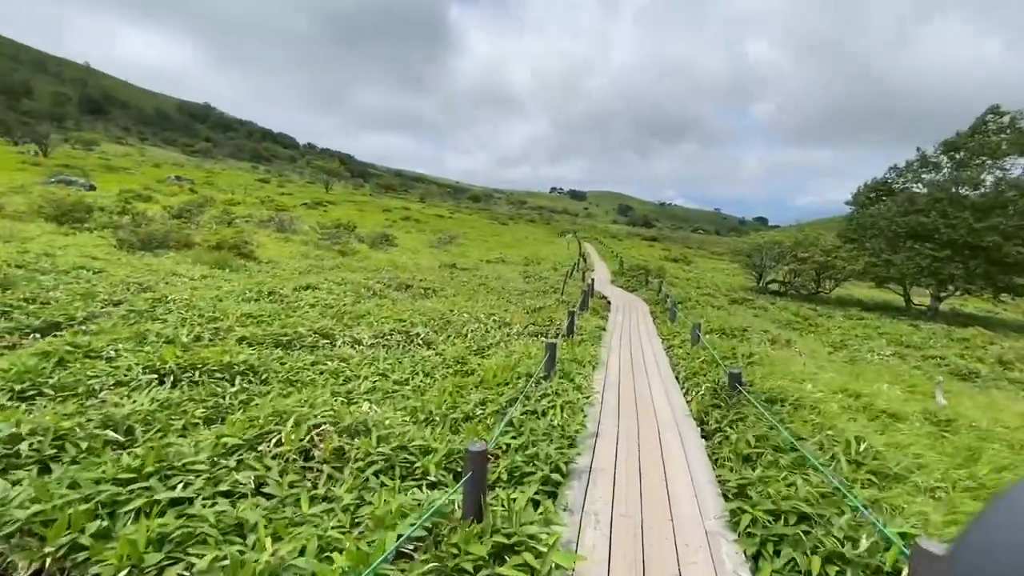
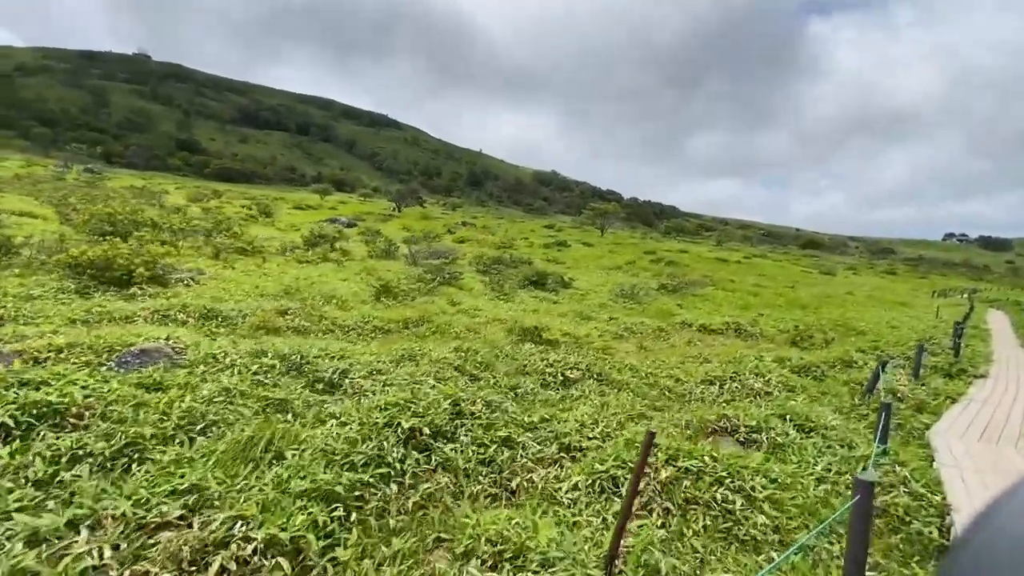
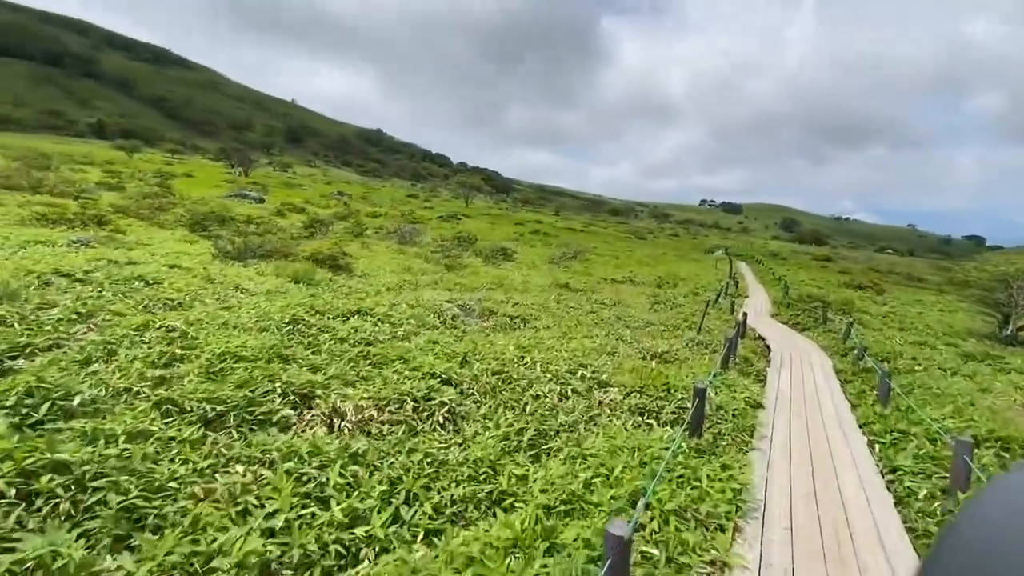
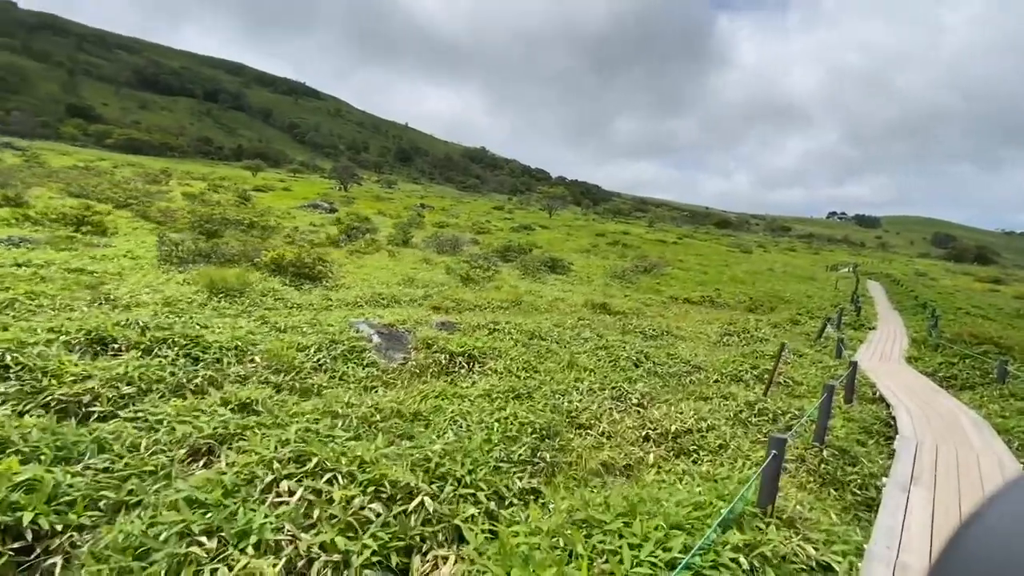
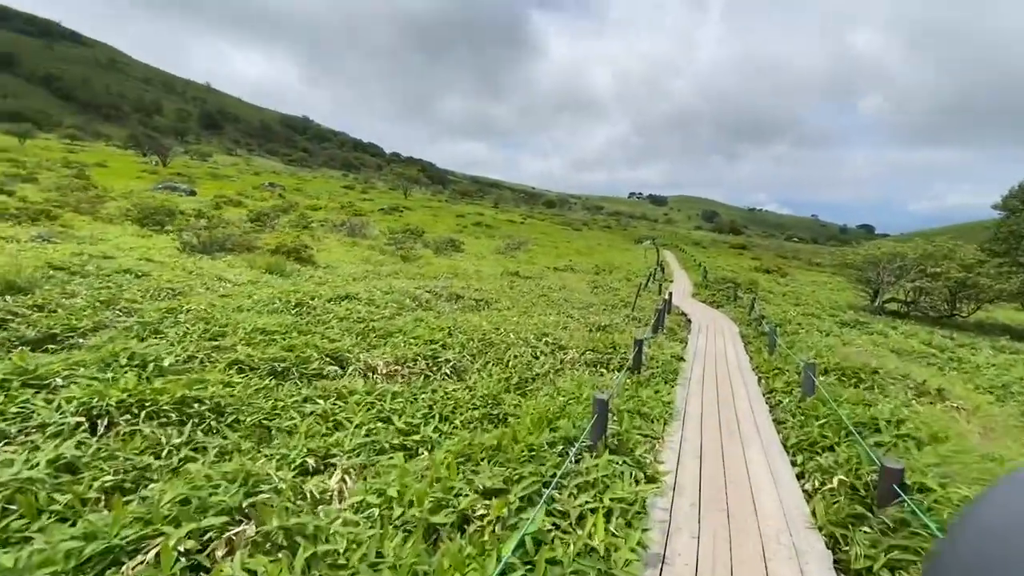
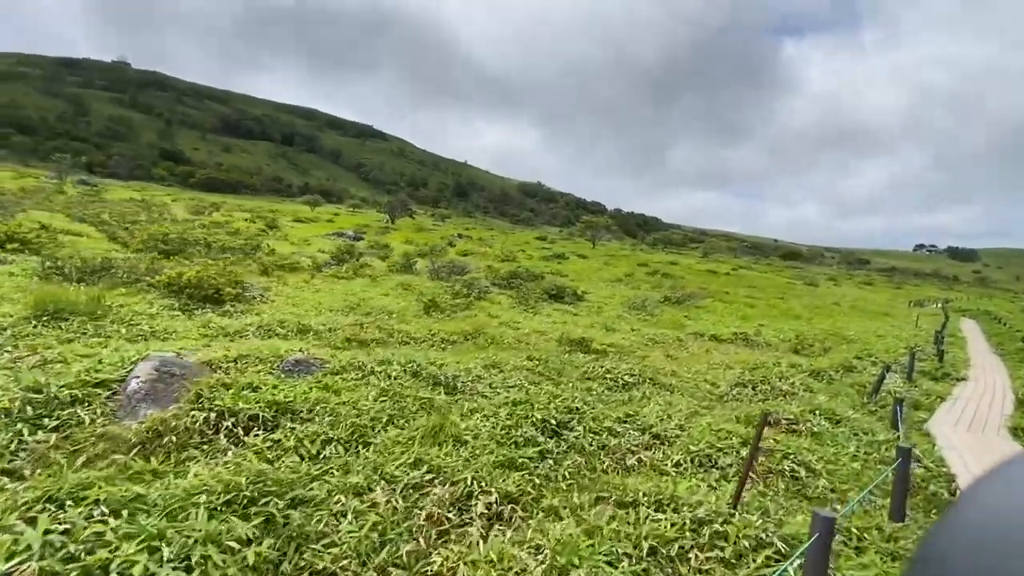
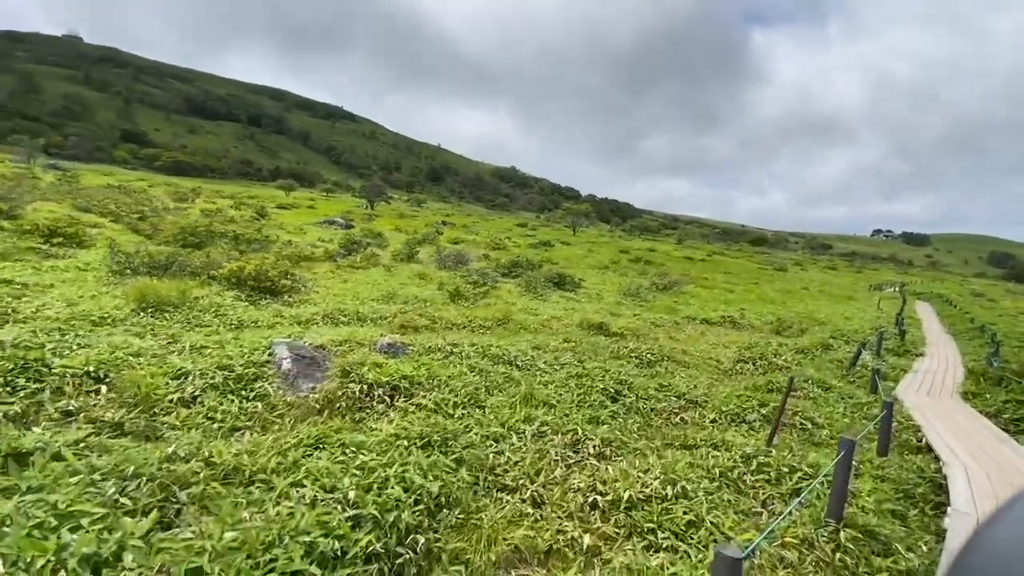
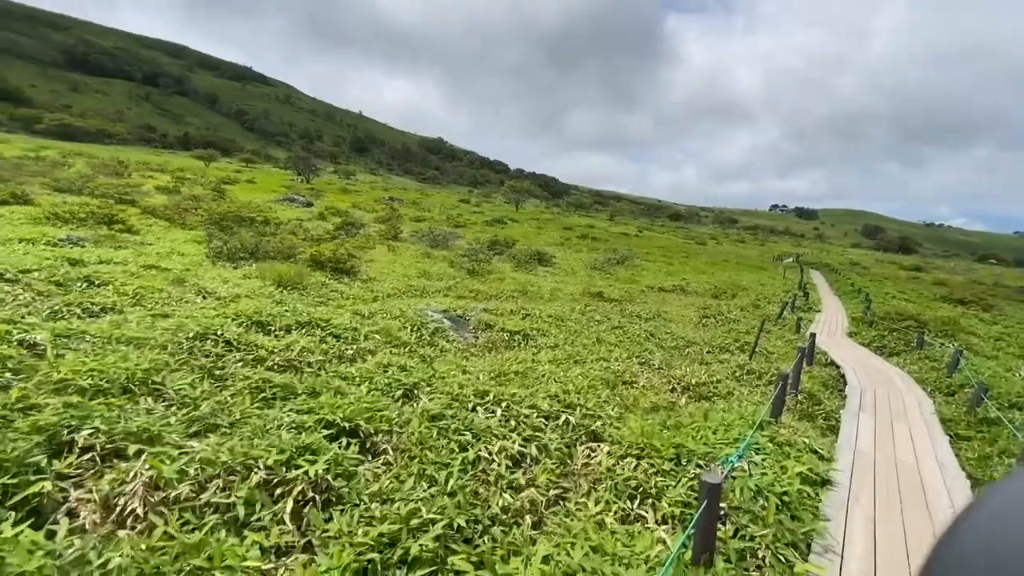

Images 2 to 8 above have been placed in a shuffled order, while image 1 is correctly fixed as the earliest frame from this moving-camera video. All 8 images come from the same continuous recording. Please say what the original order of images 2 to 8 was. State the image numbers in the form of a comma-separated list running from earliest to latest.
5, 3, 8, 4, 7, 6, 2
